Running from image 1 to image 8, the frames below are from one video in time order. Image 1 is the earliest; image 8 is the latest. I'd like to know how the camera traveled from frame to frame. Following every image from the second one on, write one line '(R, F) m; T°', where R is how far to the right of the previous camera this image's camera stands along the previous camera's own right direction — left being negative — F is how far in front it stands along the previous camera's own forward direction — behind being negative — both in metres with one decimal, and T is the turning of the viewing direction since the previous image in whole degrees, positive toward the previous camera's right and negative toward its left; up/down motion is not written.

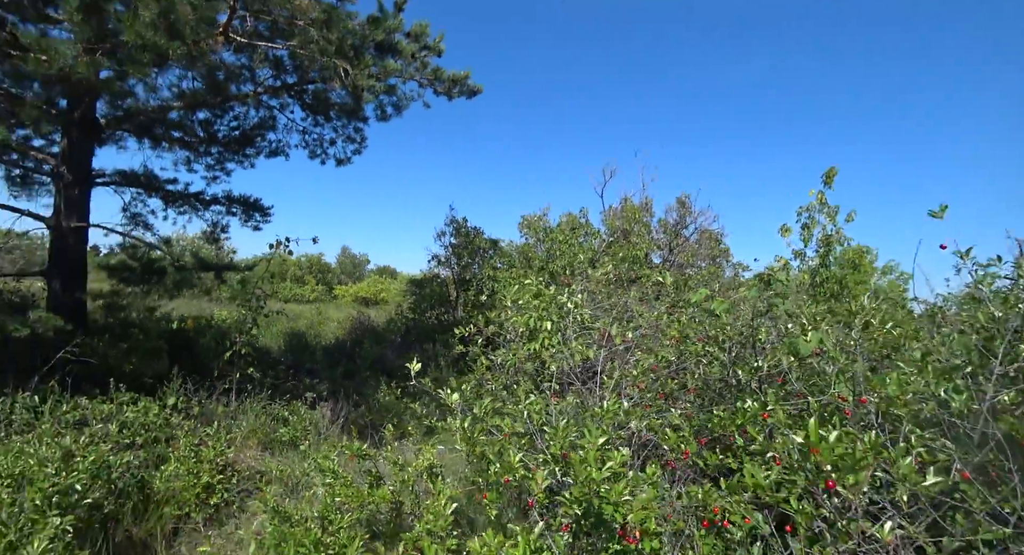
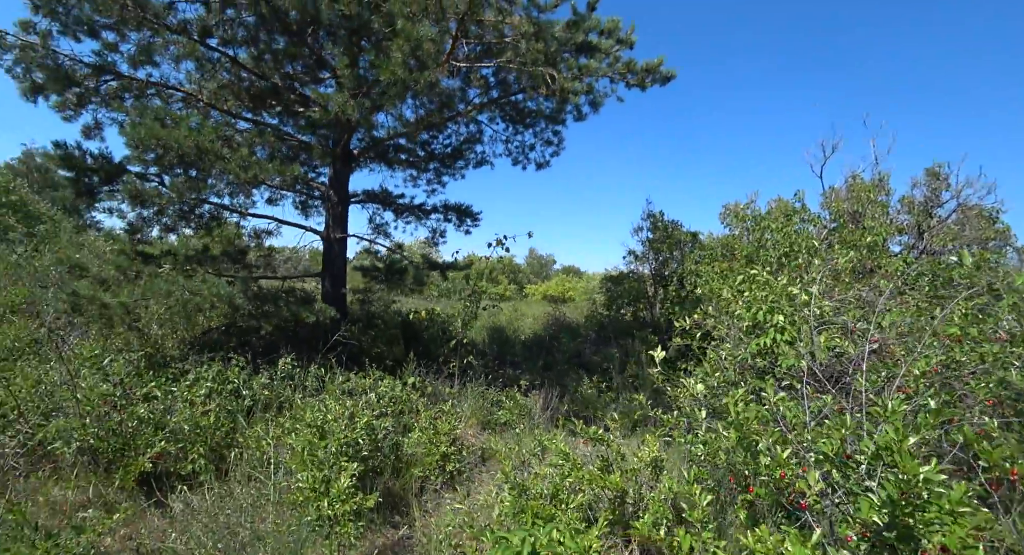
(-0.2, 0.0) m; -20°
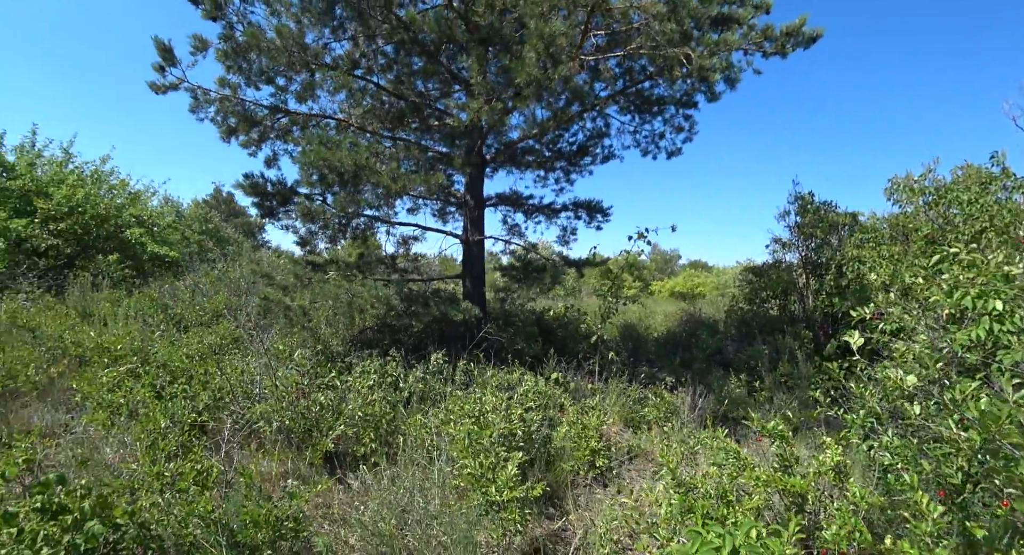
(-0.1, 0.0) m; -13°
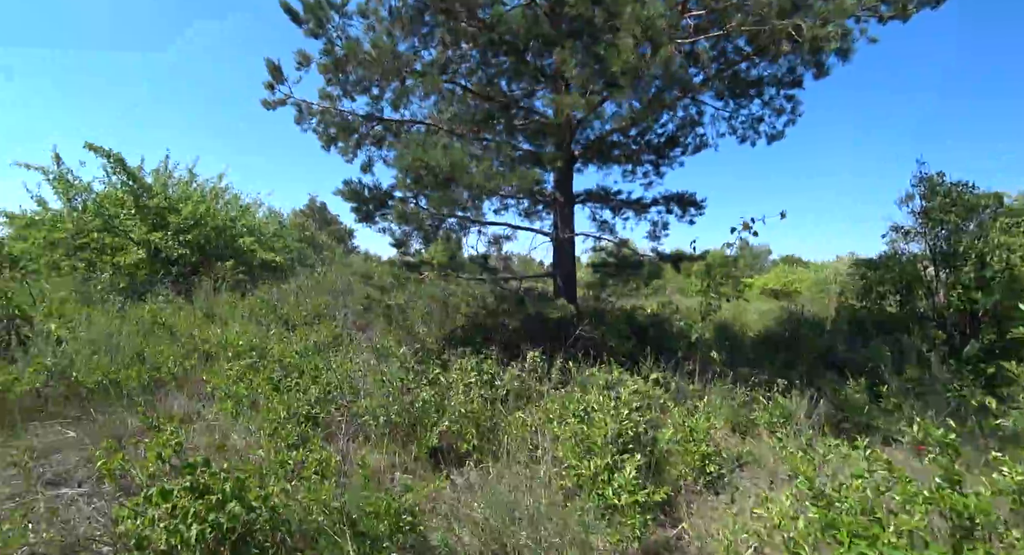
(-0.1, +0.1) m; -9°
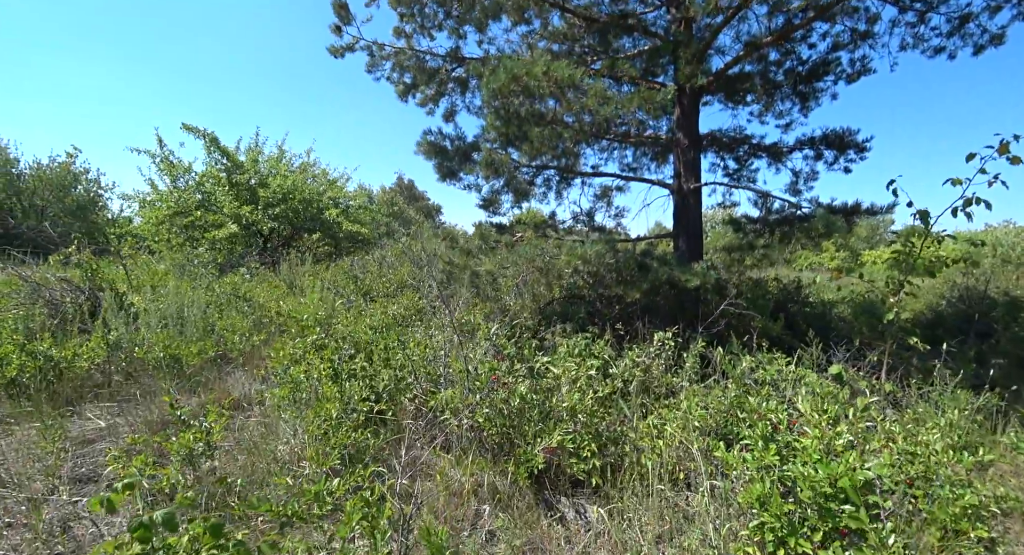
(-0.2, +1.1) m; -9°
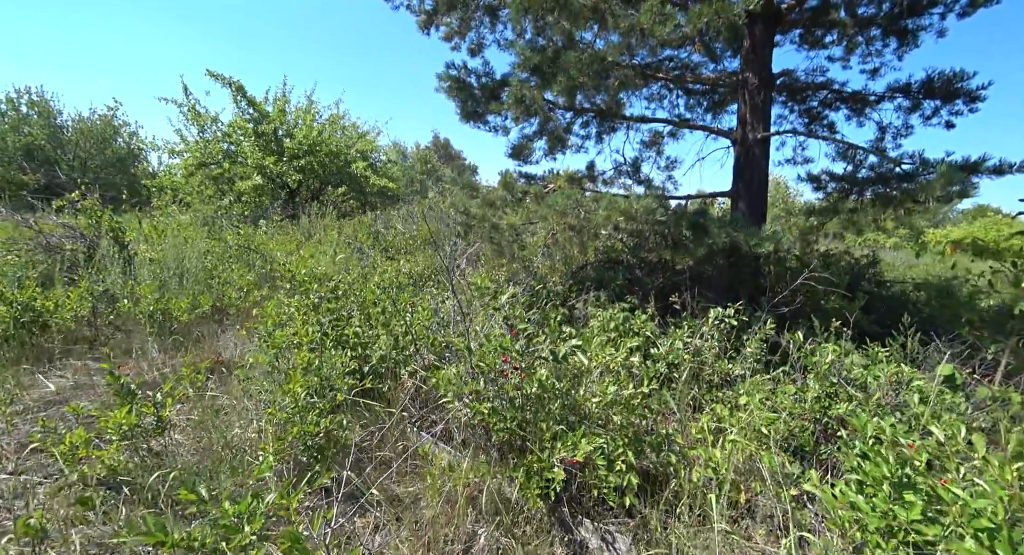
(+0.1, +0.6) m; -4°
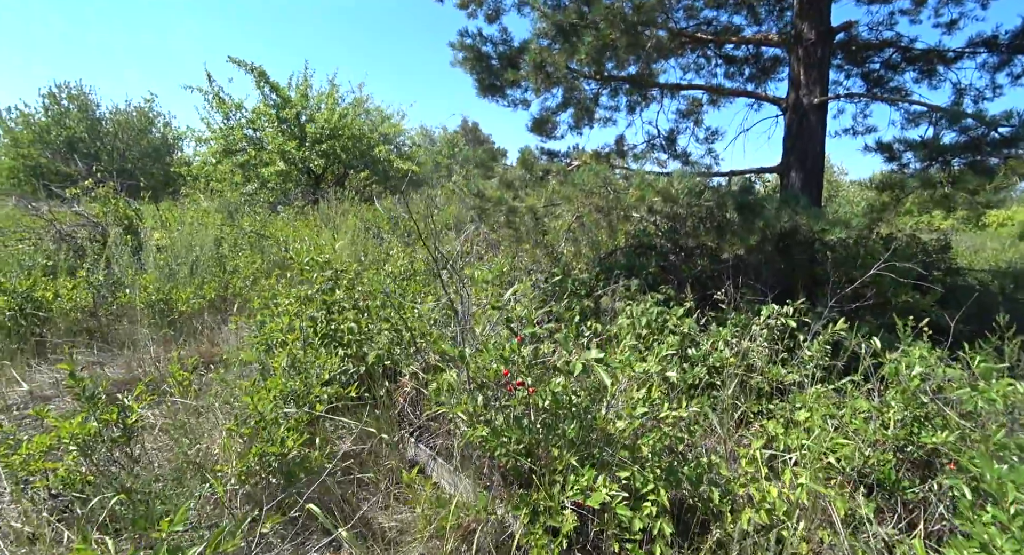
(+0.1, +0.4) m; -3°
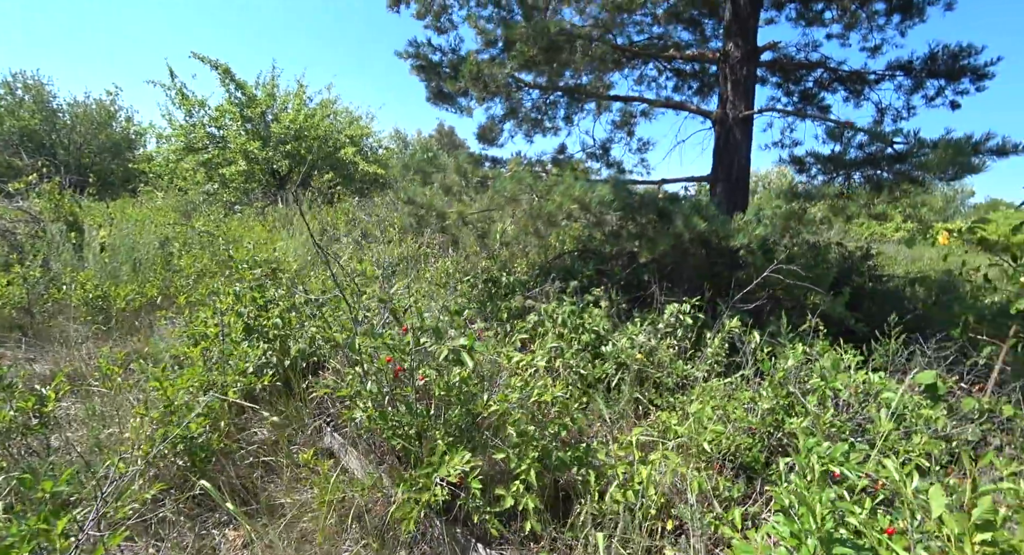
(+0.3, -0.1) m; +3°
